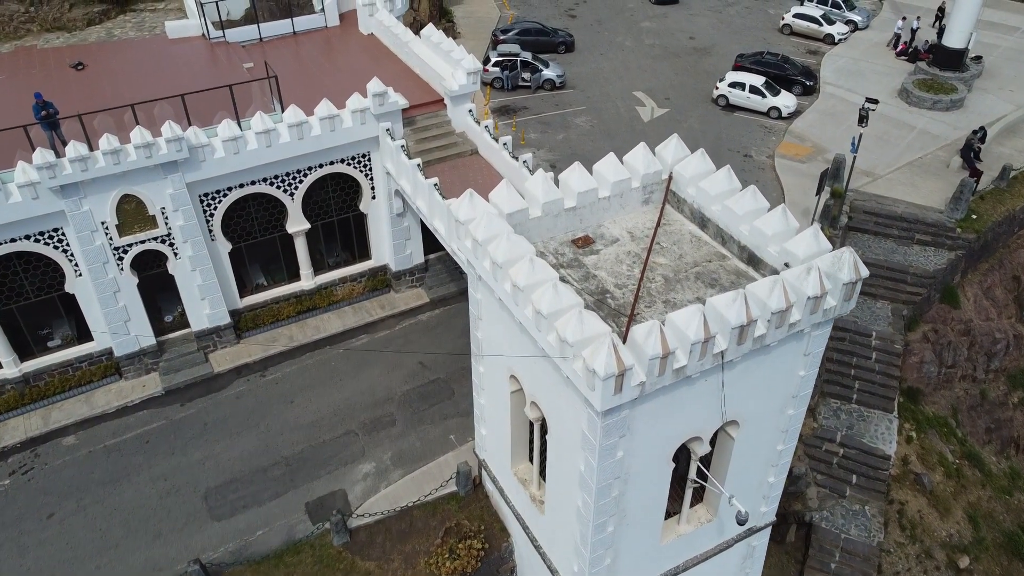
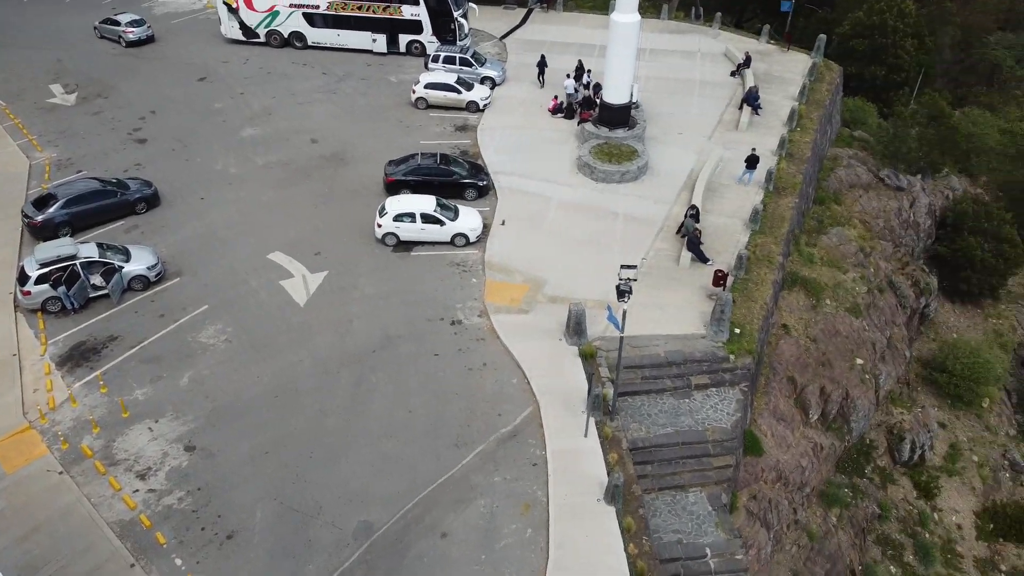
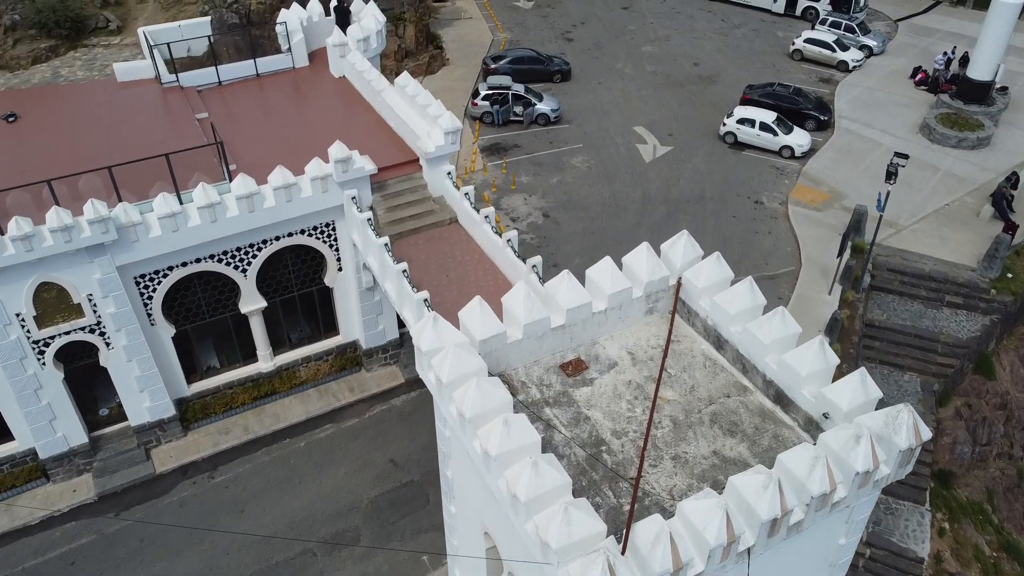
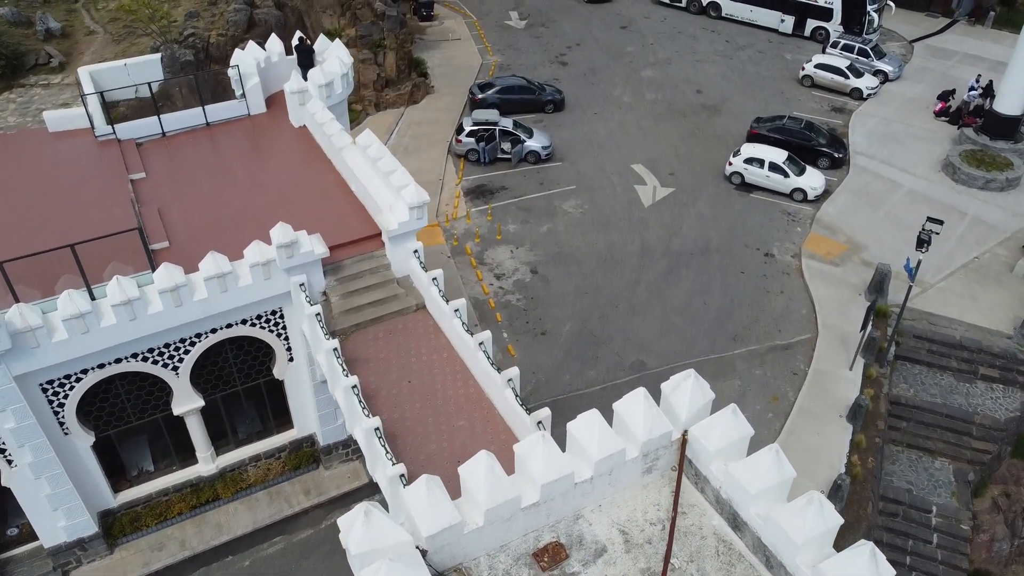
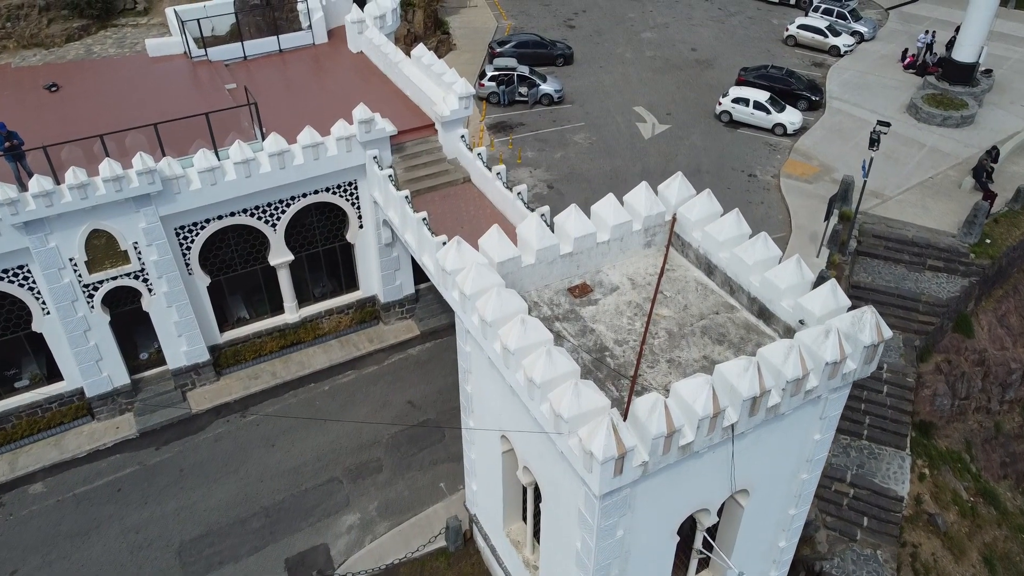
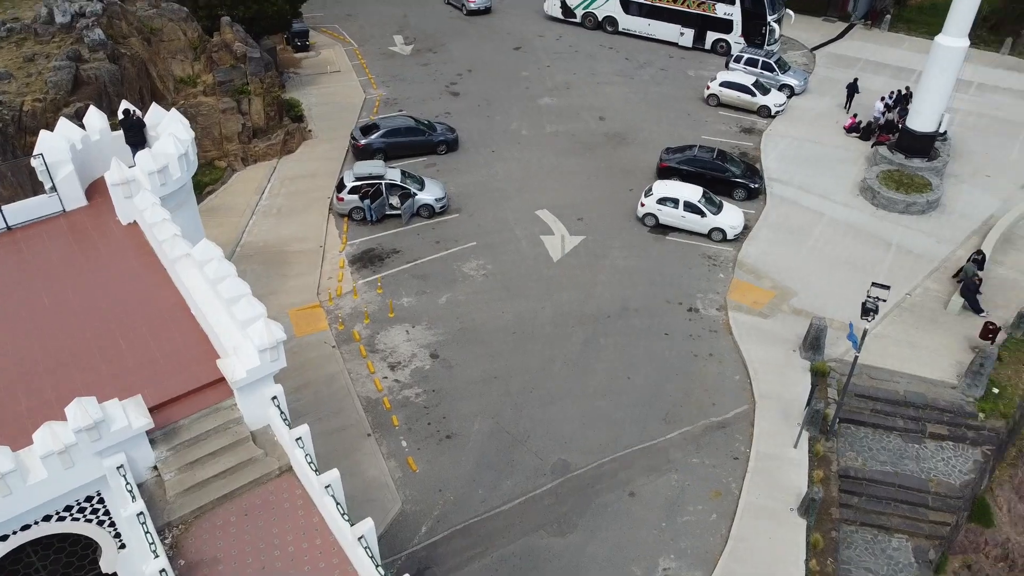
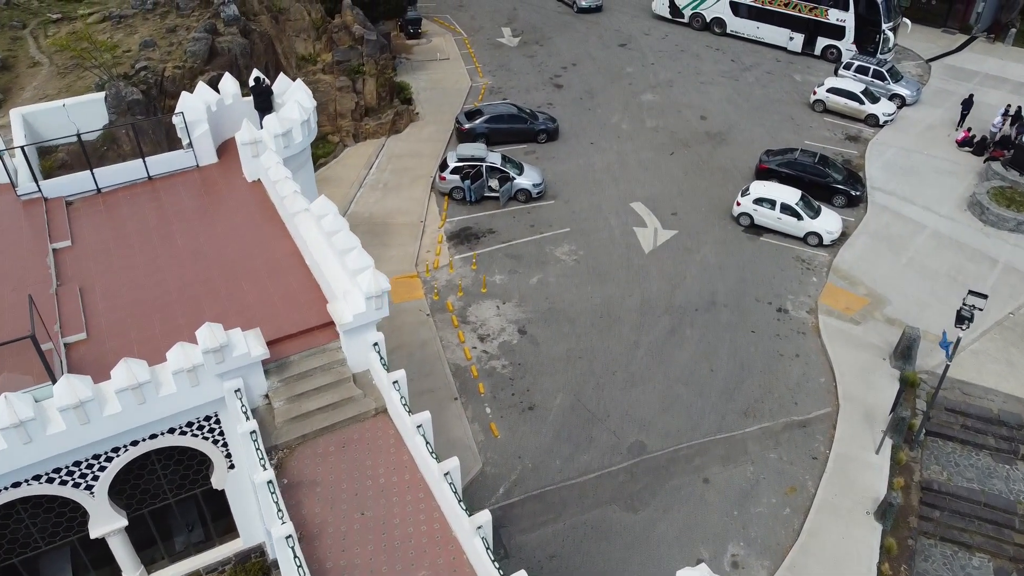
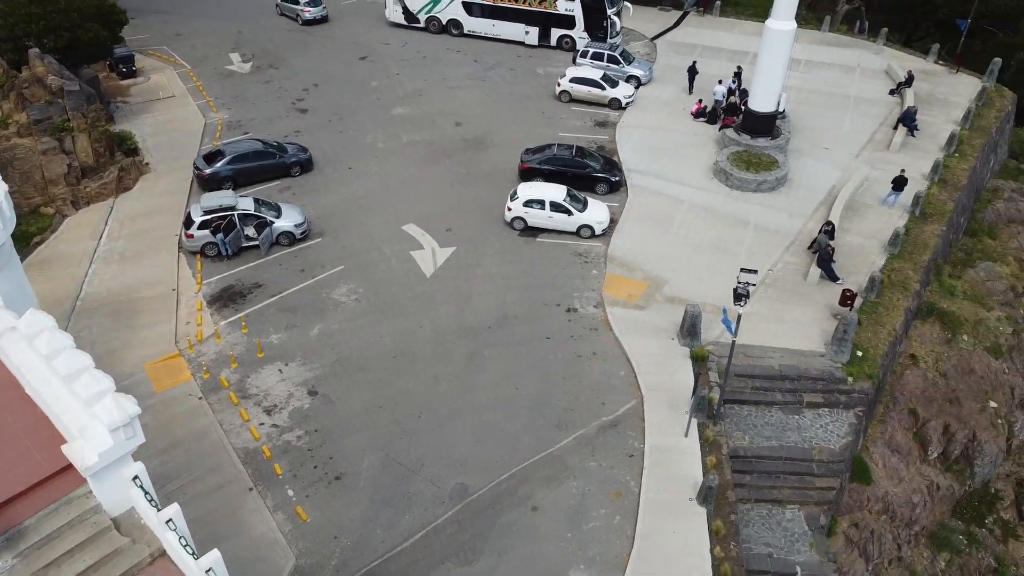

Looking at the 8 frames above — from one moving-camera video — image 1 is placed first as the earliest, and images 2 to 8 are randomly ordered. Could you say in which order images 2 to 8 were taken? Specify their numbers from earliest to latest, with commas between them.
5, 3, 4, 7, 6, 8, 2
